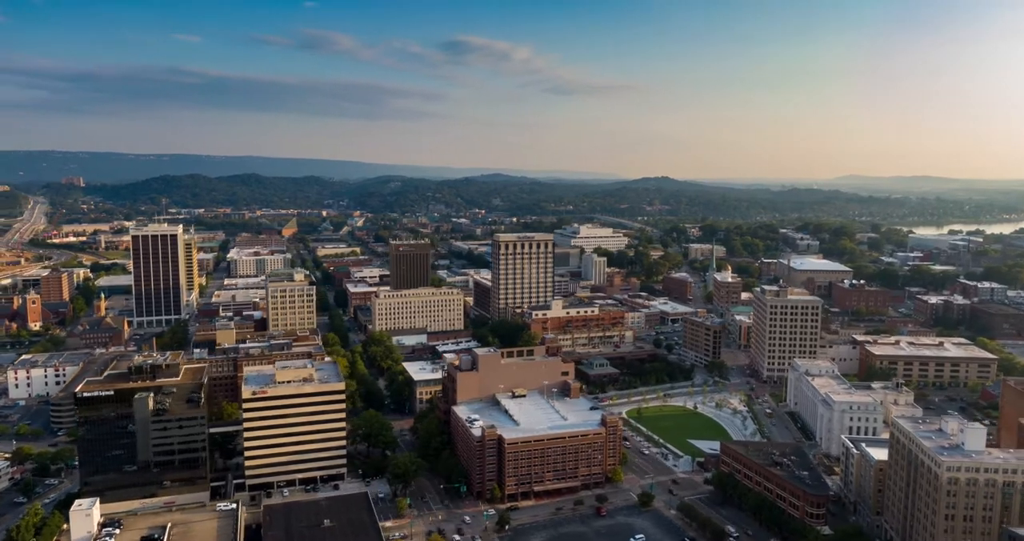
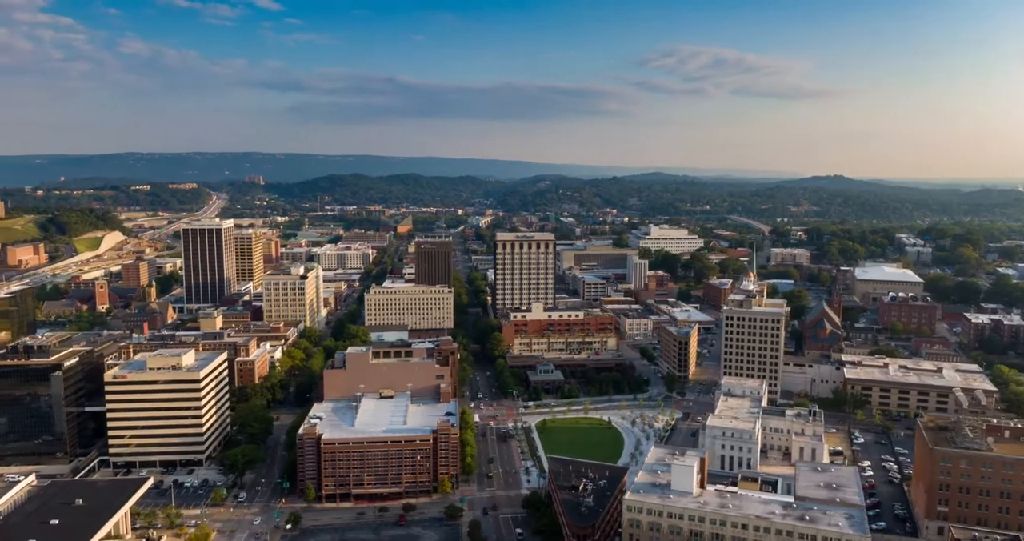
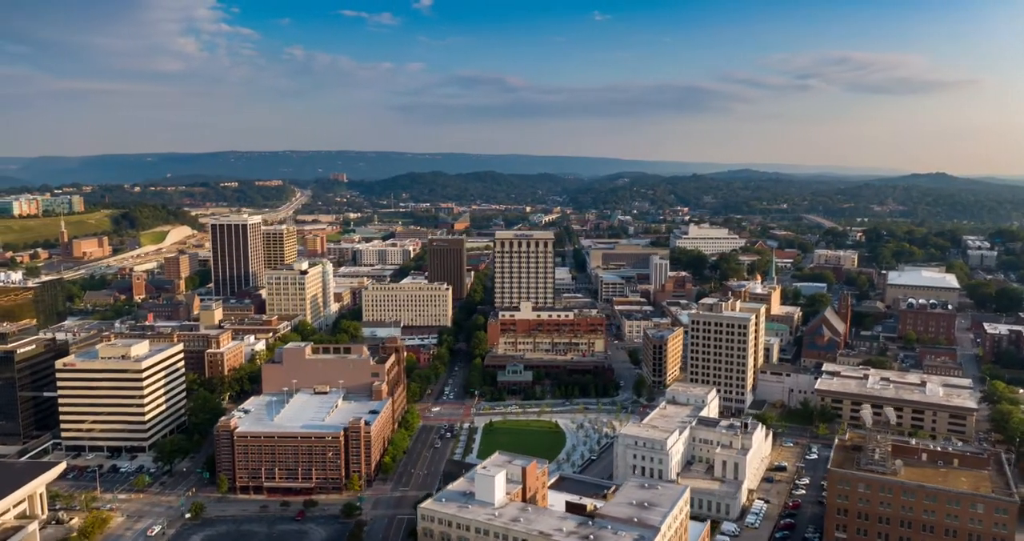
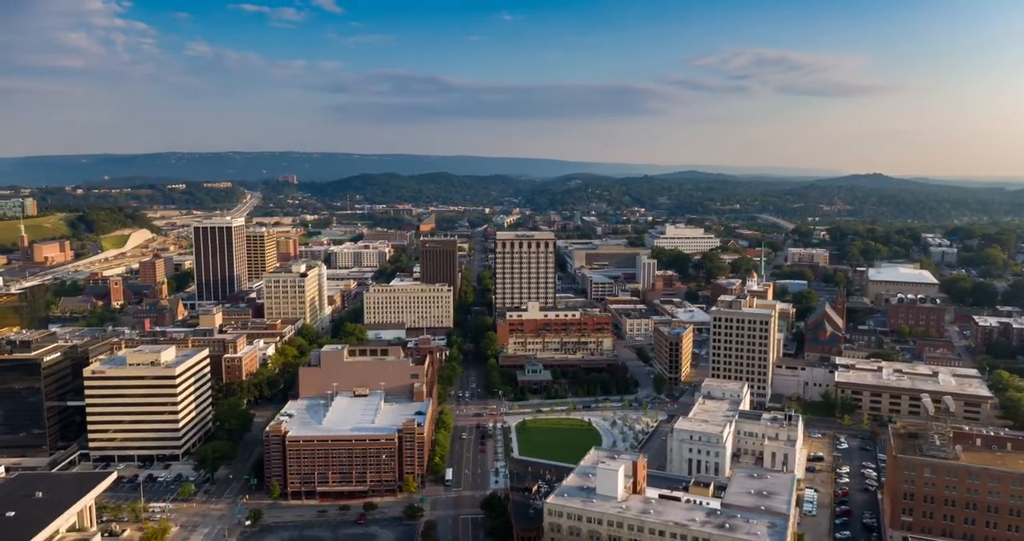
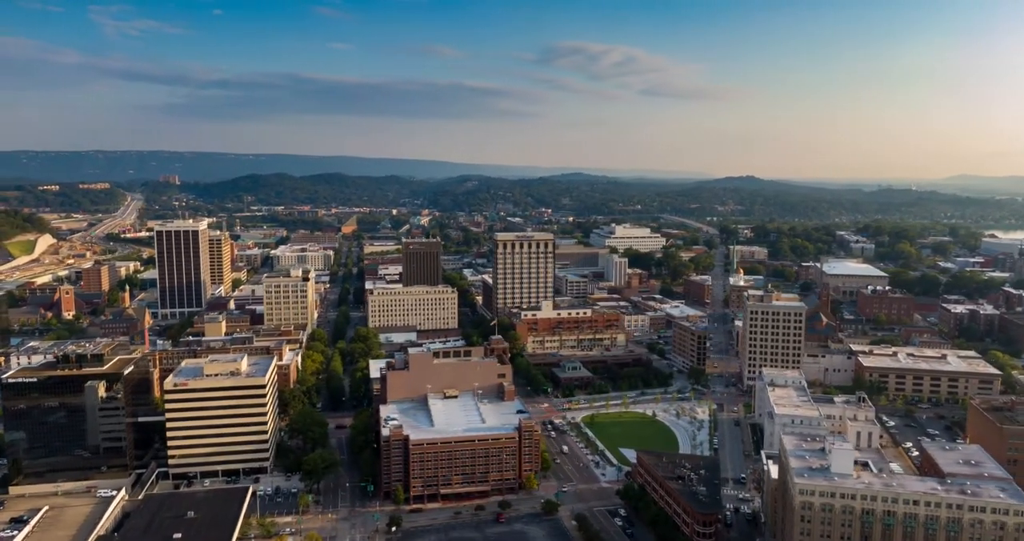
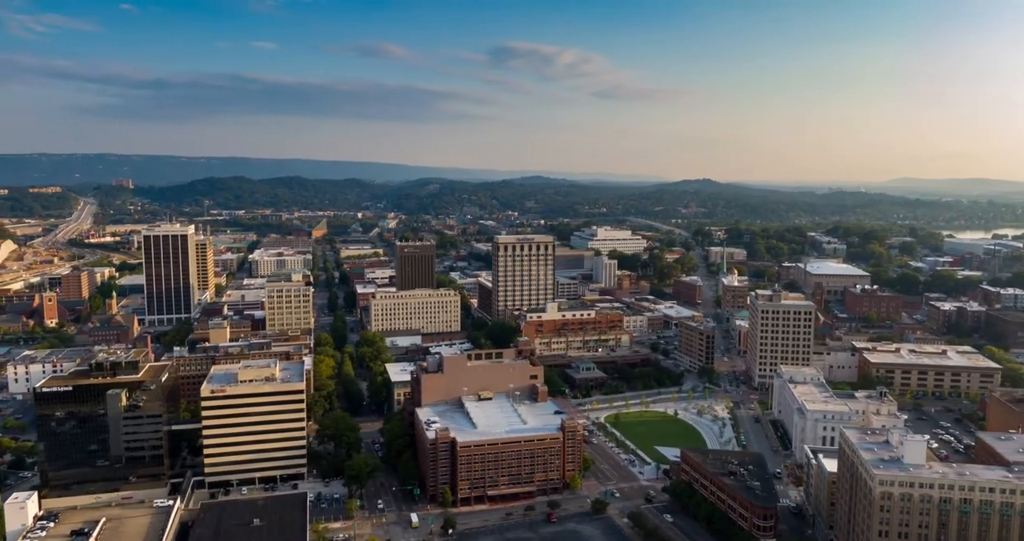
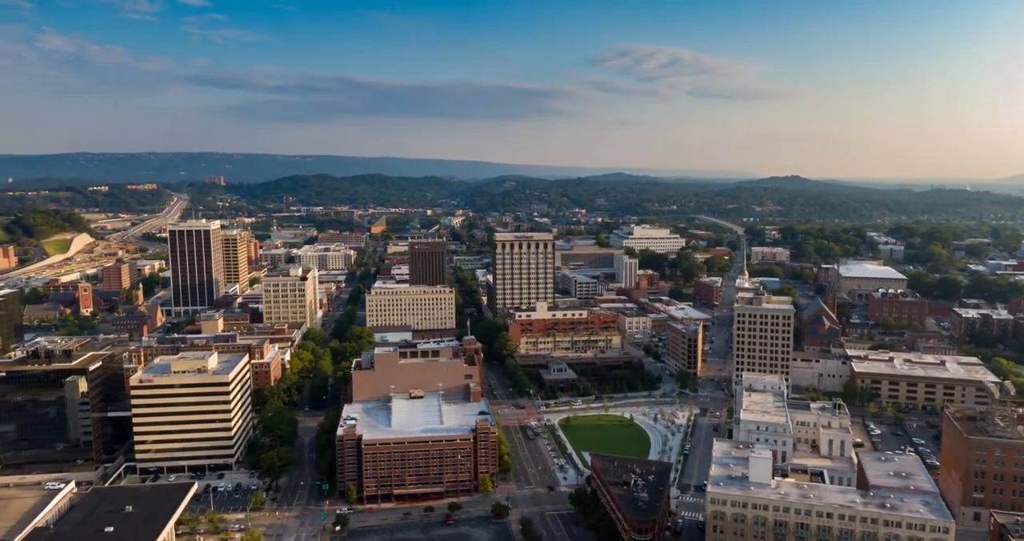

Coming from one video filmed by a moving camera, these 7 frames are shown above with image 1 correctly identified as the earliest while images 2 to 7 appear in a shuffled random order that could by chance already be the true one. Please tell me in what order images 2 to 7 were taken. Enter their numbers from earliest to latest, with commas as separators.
6, 5, 7, 2, 4, 3
